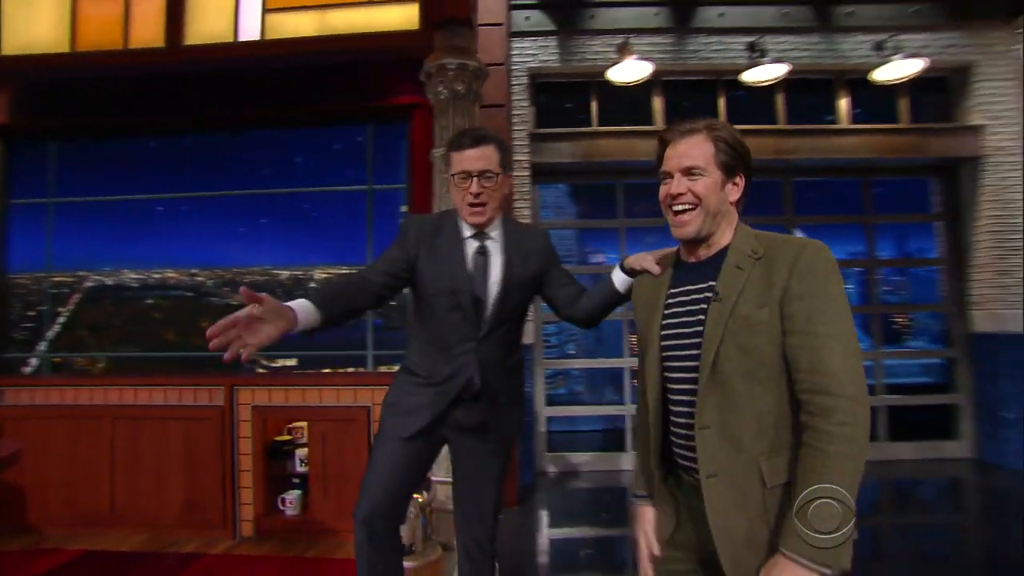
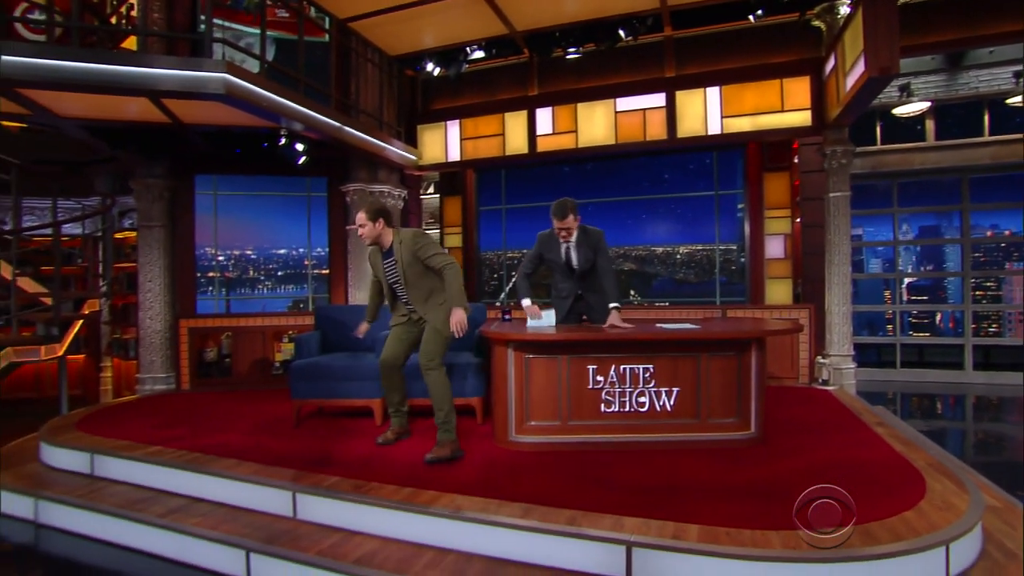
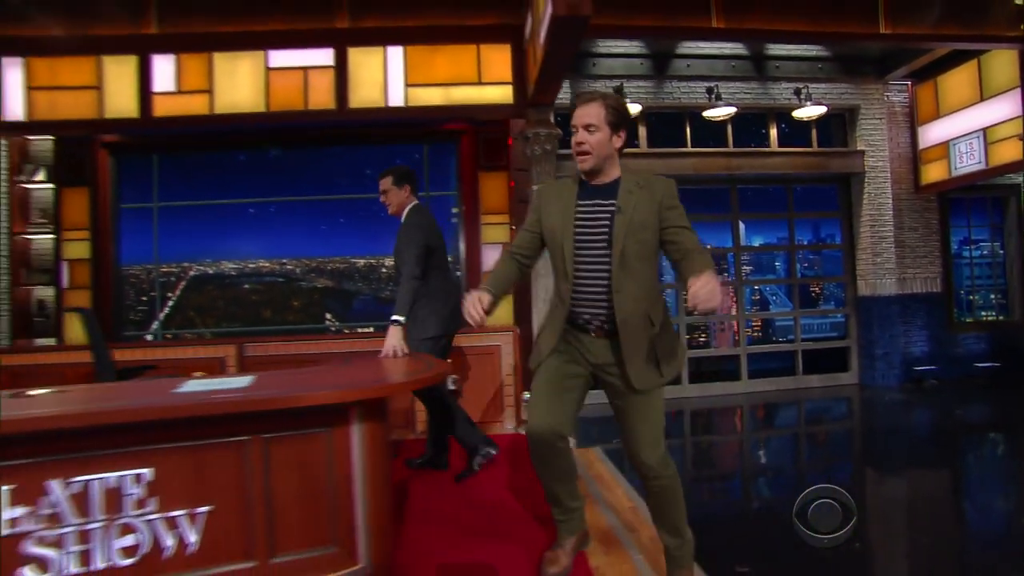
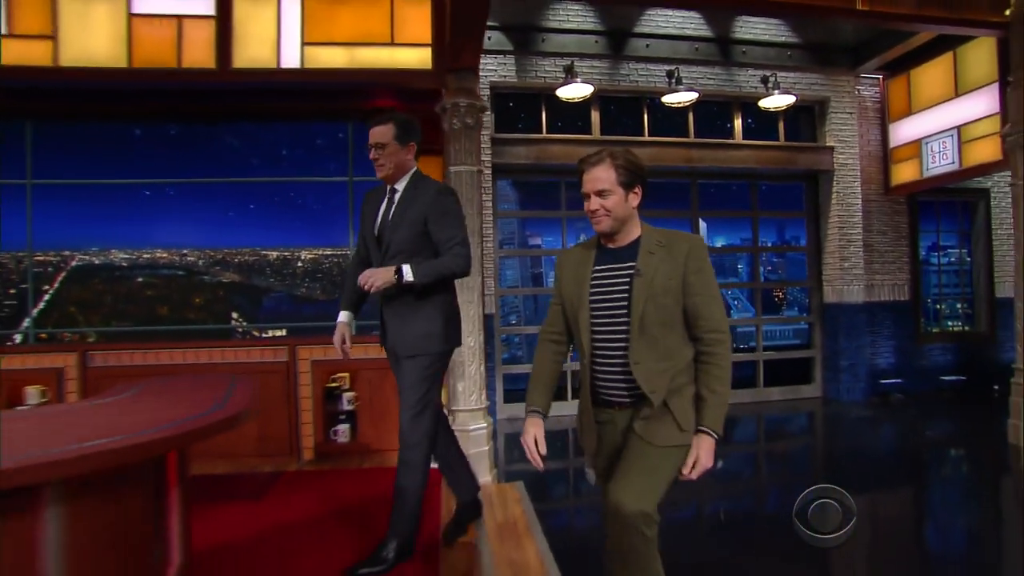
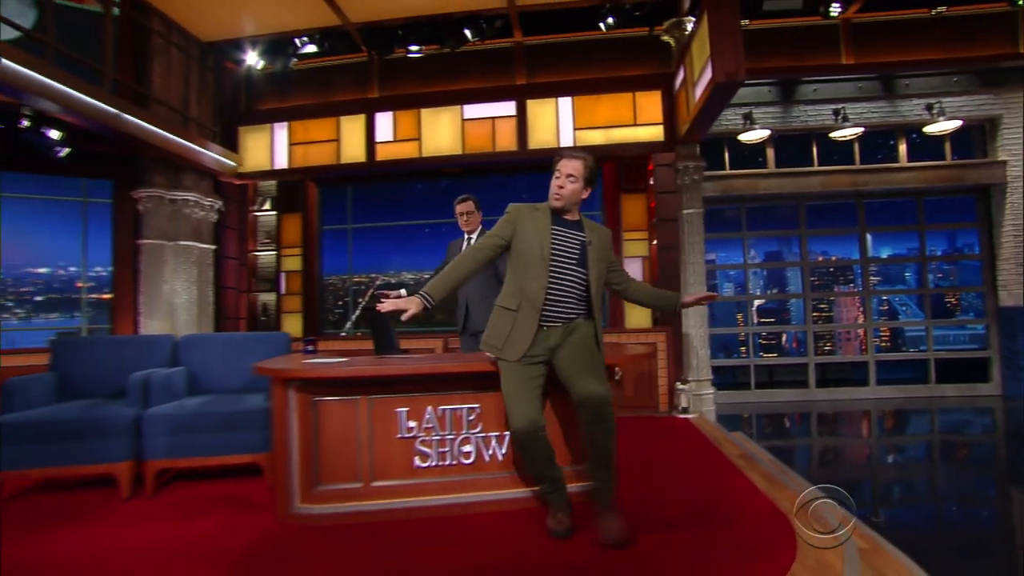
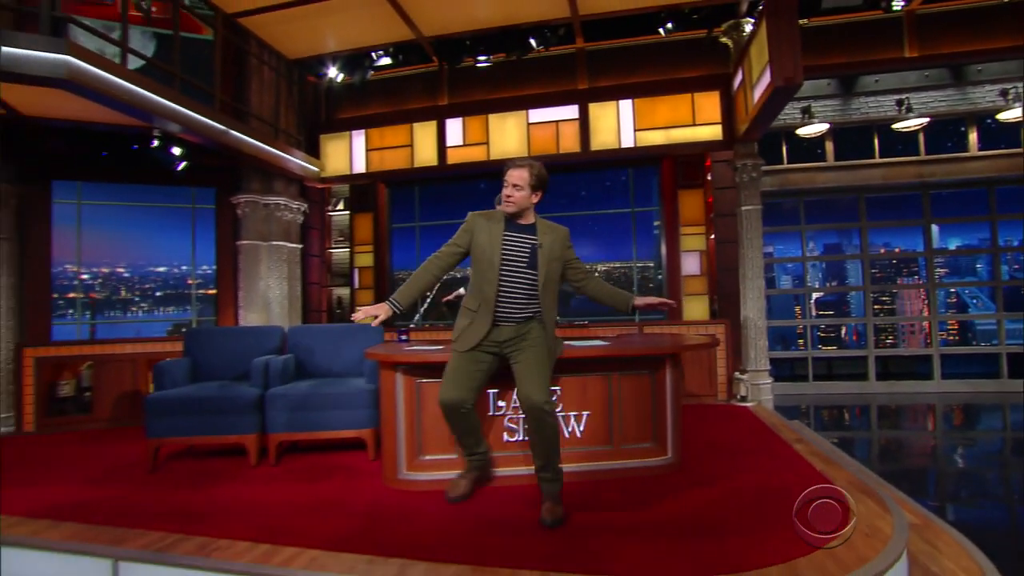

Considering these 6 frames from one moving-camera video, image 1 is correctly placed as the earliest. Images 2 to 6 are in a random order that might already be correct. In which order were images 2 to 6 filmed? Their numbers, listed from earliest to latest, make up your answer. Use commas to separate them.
4, 3, 5, 6, 2
